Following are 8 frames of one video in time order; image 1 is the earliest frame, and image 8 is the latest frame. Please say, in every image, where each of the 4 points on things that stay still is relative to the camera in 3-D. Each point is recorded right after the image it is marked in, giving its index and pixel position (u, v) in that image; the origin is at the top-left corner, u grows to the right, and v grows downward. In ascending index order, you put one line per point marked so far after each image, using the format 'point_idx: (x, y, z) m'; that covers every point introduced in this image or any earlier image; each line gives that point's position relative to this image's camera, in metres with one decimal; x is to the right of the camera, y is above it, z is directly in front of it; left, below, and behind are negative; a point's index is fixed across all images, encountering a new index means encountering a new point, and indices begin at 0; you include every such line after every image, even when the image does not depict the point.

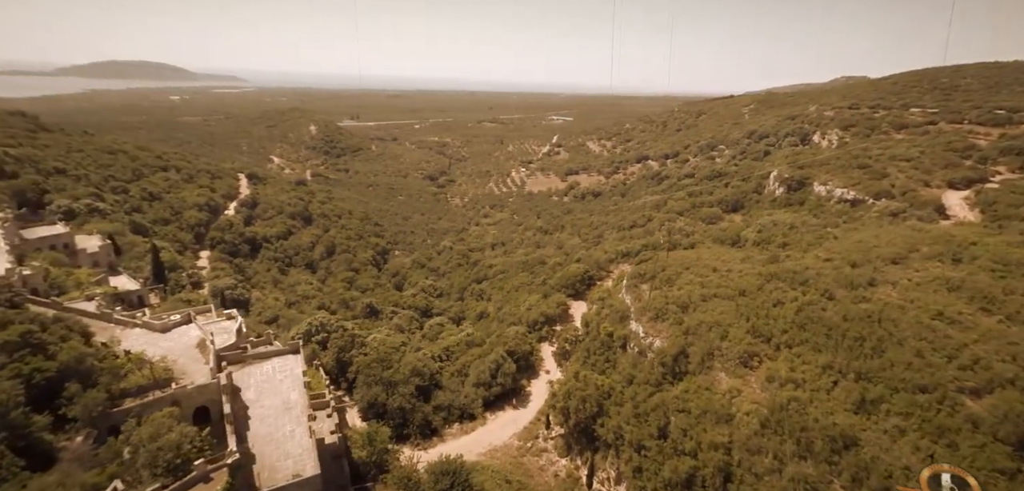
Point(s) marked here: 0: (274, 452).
0: (-8.1, -7.1, +18.8) m
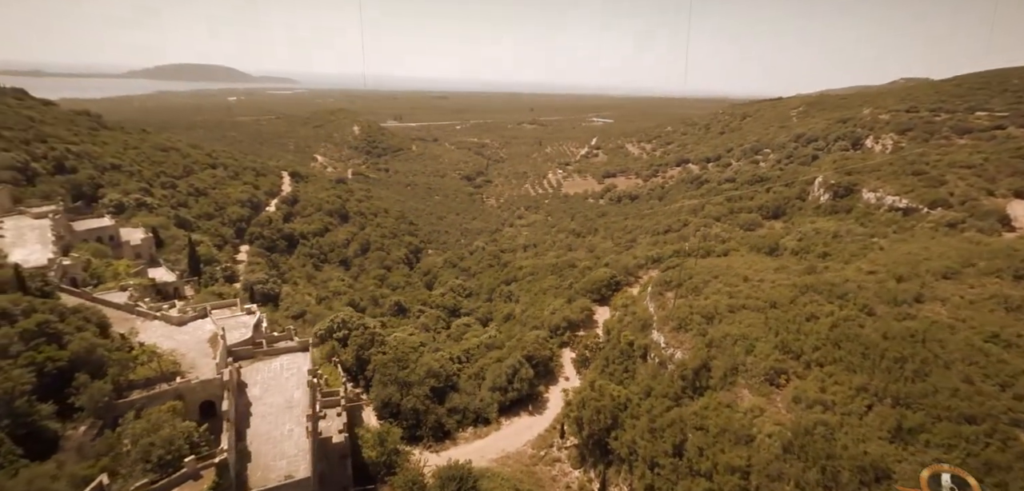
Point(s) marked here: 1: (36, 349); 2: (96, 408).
0: (-8.2, -7.0, +18.8) m
1: (-15.9, -3.5, +18.6) m
2: (-13.3, -5.3, +18.0) m
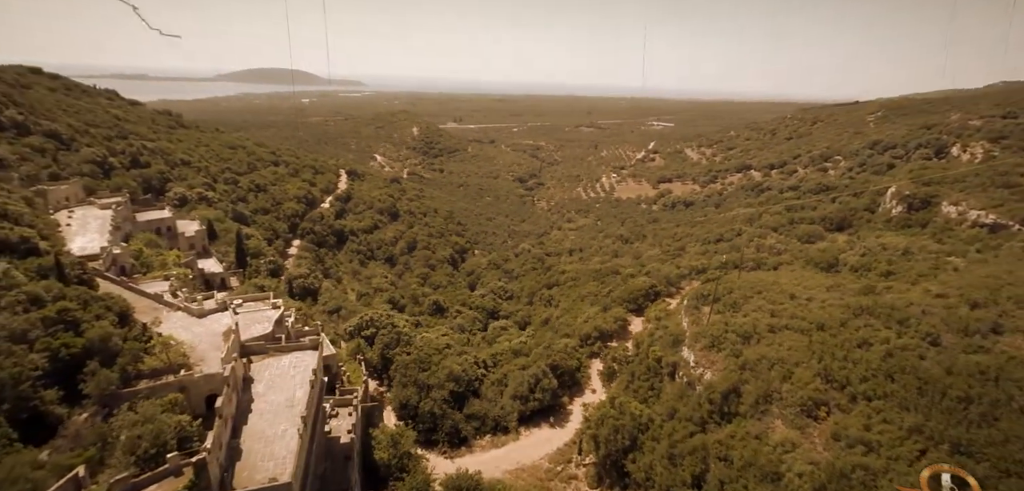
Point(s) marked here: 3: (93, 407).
0: (-8.5, -7.0, +18.8) m
1: (-16.0, -3.1, +19.4) m
2: (-13.6, -5.0, +18.6) m
3: (-13.6, -5.3, +18.3) m
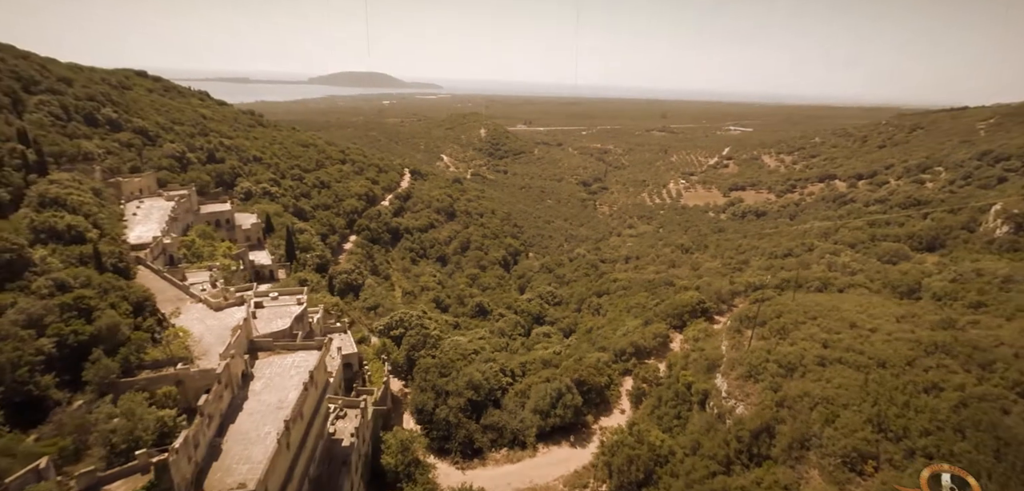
0: (-9.2, -7.0, +18.6) m
1: (-16.3, -2.8, +20.3) m
2: (-14.1, -4.8, +19.1) m
3: (-14.2, -5.1, +18.8) m
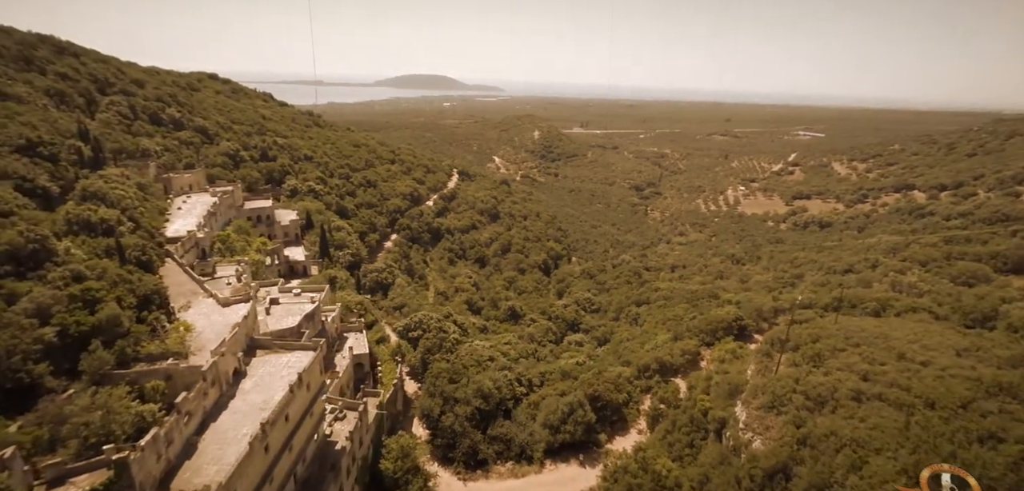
0: (-10.0, -6.9, +18.6) m
1: (-16.8, -2.5, +21.1) m
2: (-14.8, -4.6, +19.7) m
3: (-14.9, -4.9, +19.4) m
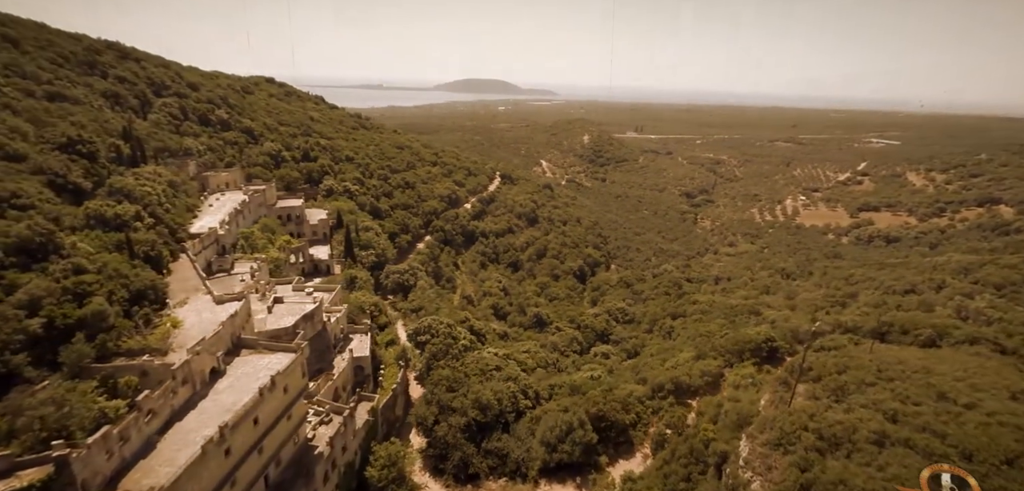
0: (-11.4, -6.9, +18.5) m
1: (-17.7, -2.3, +21.8) m
2: (-16.0, -4.4, +20.1) m
3: (-16.2, -4.7, +19.8) m
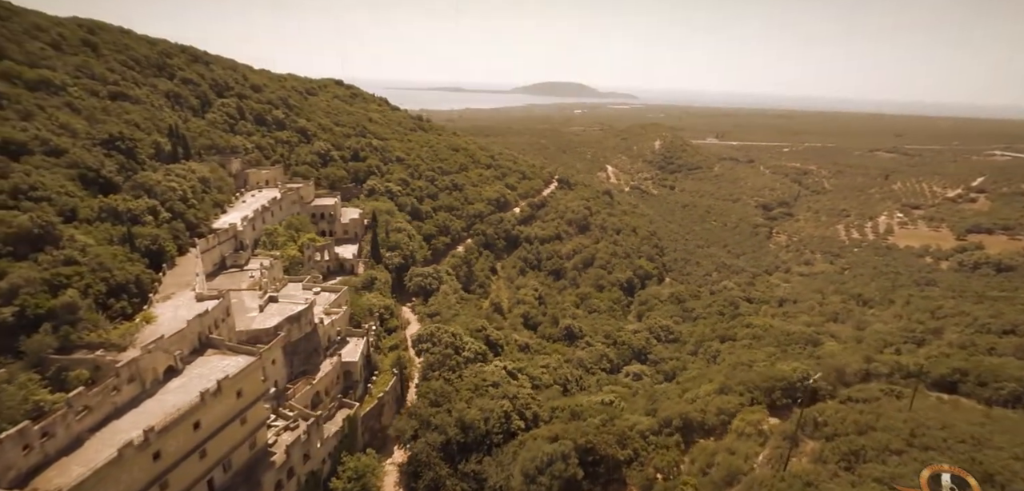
0: (-13.9, -6.8, +18.4) m
1: (-19.4, -2.0, +22.7) m
2: (-18.0, -4.2, +20.7) m
3: (-18.3, -4.4, +20.5) m
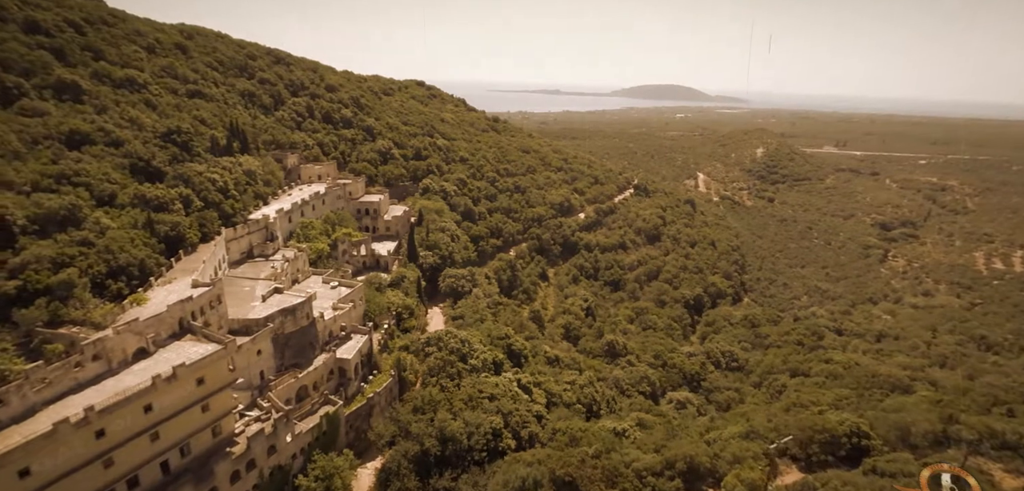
0: (-16.4, -6.1, +19.0) m
1: (-20.6, -1.1, +24.3) m
2: (-19.8, -3.3, +22.1) m
3: (-20.1, -3.5, +21.9) m
